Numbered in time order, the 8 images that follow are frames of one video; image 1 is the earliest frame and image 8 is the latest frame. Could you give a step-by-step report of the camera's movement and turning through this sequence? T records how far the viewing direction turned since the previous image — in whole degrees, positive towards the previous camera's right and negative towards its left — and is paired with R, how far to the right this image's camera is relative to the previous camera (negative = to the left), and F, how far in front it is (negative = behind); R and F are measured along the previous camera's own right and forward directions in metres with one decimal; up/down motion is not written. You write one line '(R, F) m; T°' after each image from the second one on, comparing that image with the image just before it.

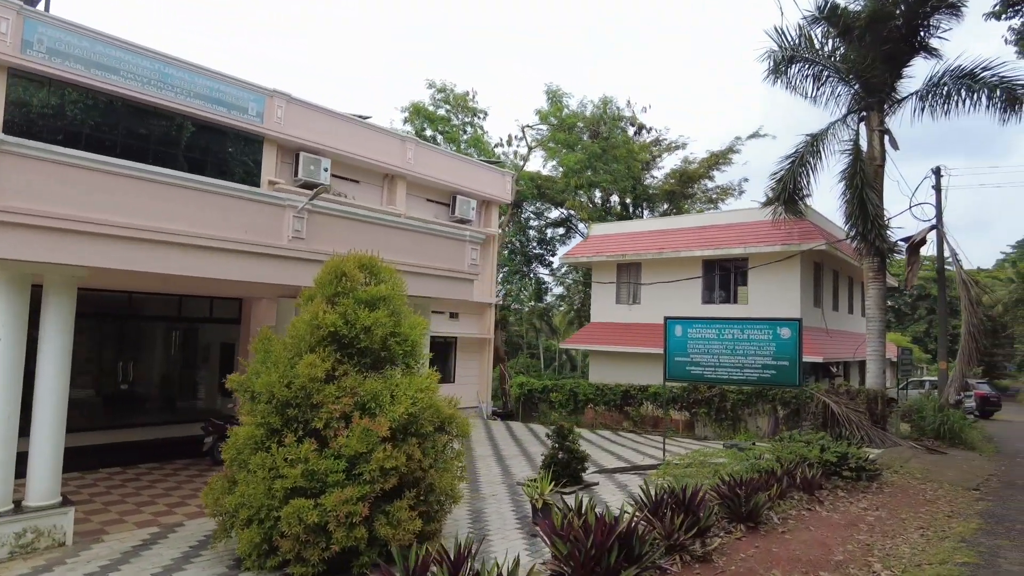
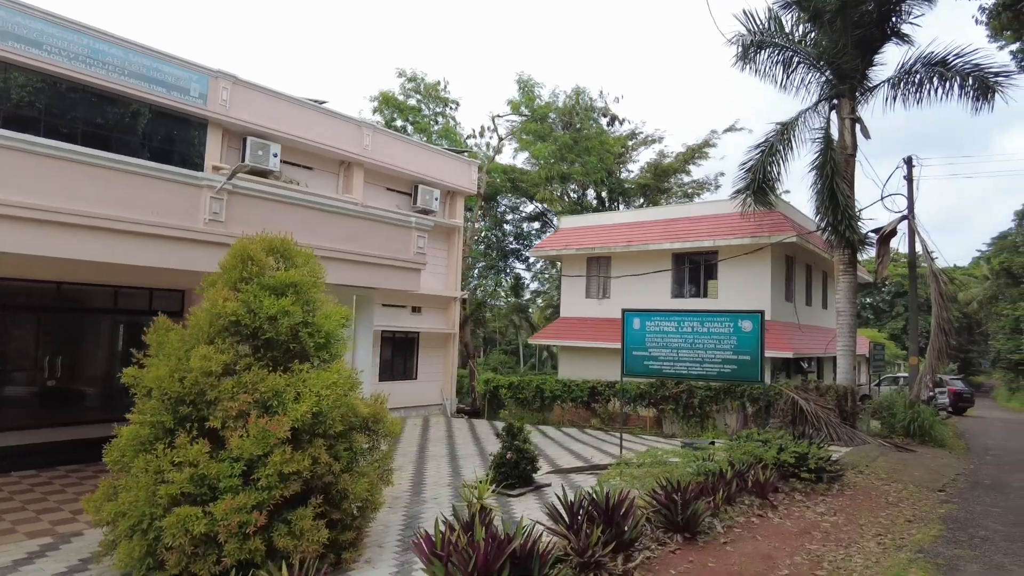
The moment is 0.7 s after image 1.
(+0.5, +0.6) m; +1°
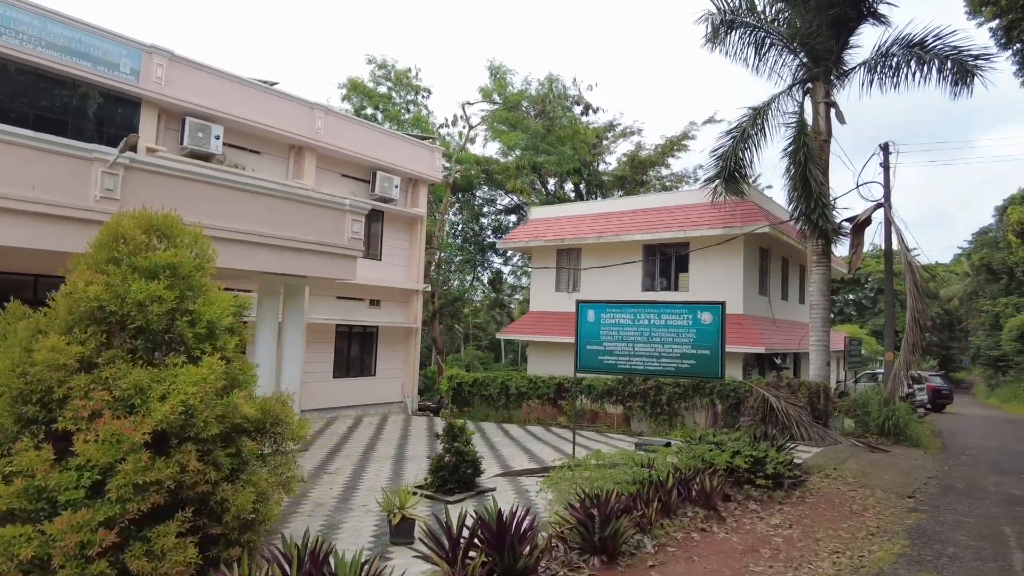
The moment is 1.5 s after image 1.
(+0.6, +0.7) m; +1°
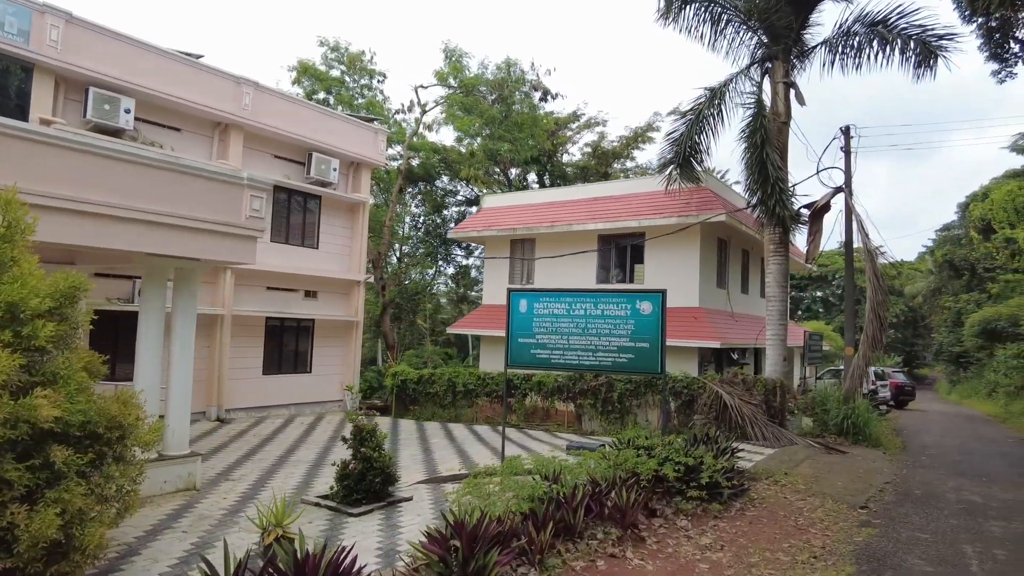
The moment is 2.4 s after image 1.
(+0.6, +0.9) m; +2°
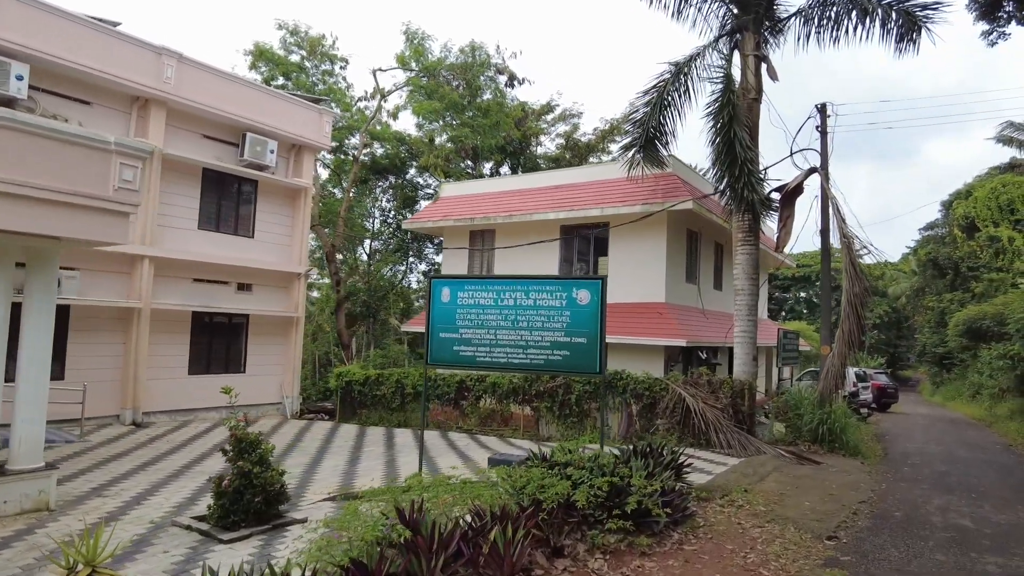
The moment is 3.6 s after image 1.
(+0.7, +1.2) m; +1°
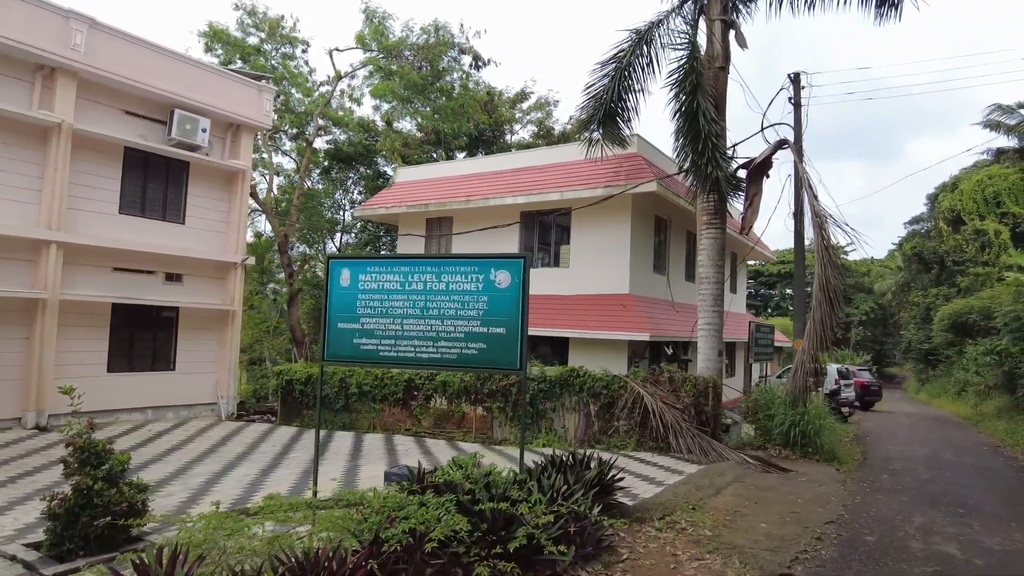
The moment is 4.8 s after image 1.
(+0.7, +1.1) m; +1°
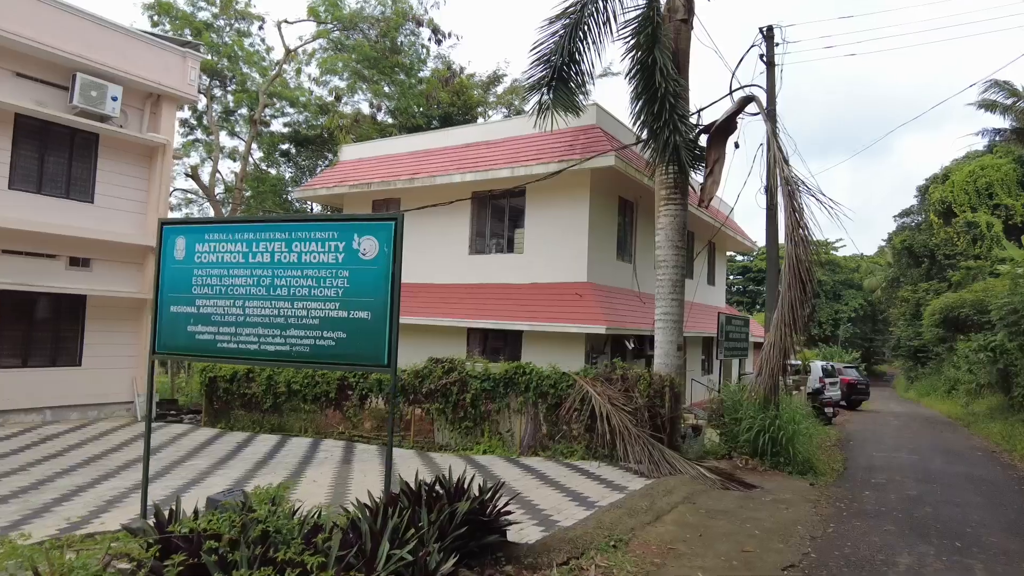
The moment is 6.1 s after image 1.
(+0.8, +1.3) m; +1°
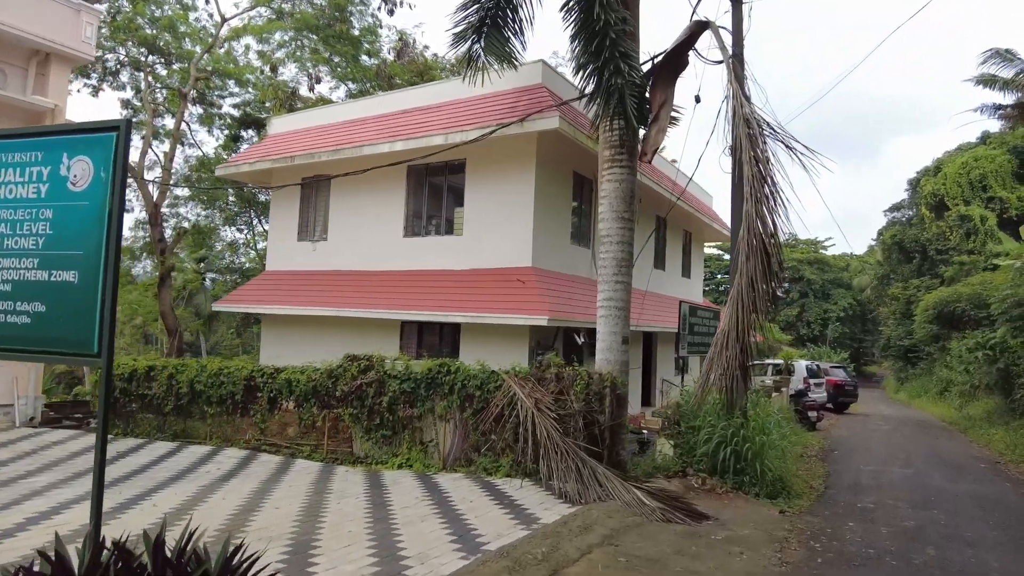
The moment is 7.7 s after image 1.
(+0.8, +1.5) m; +1°
